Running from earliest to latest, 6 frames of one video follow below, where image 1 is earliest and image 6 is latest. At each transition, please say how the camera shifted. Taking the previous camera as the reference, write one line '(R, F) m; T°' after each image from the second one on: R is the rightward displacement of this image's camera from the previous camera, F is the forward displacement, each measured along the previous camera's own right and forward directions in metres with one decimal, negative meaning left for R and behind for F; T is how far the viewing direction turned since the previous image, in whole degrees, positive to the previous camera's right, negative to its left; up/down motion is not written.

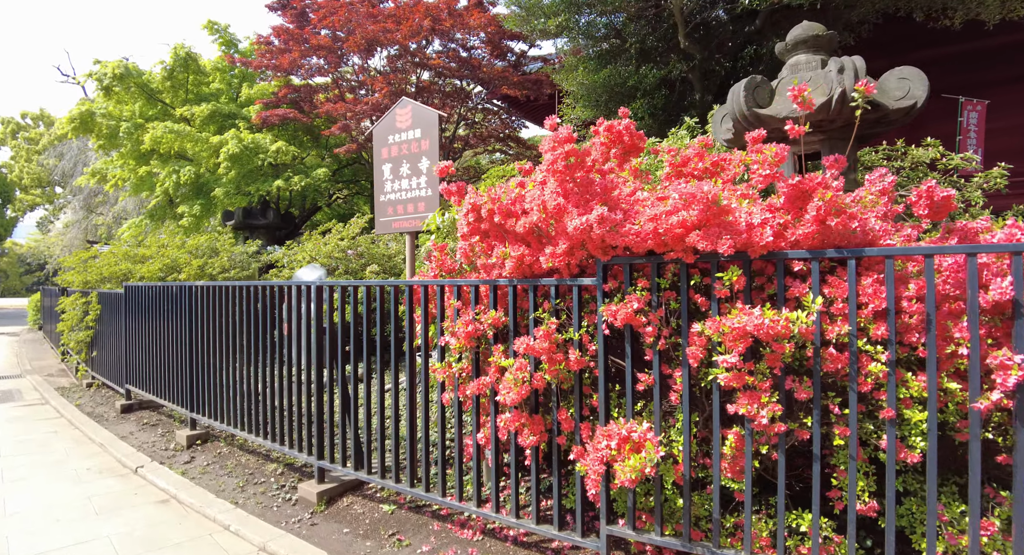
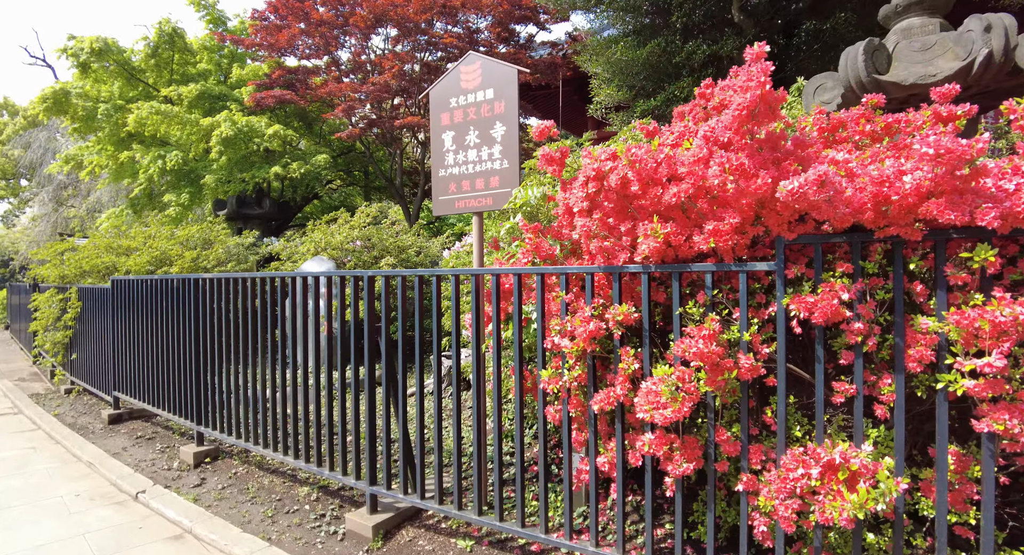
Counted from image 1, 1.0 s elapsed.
(-0.6, +0.6) m; +2°
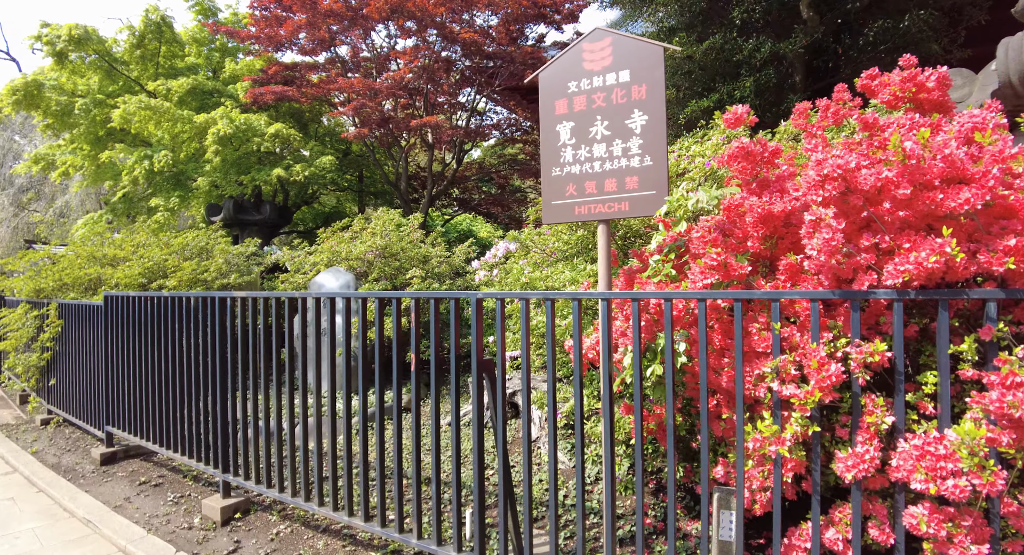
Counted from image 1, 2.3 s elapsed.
(-0.7, +0.6) m; +3°
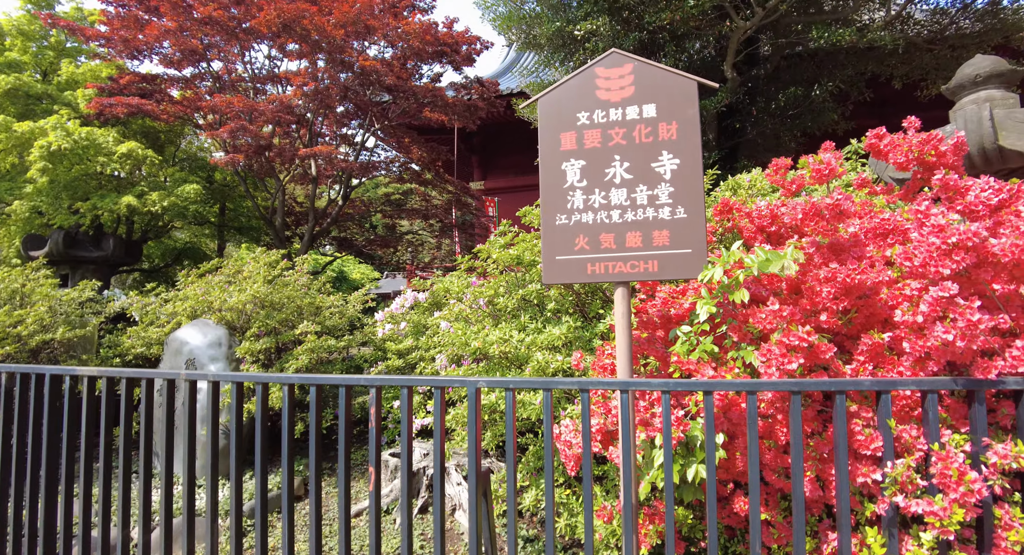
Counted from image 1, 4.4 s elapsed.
(-0.5, +0.6) m; +13°
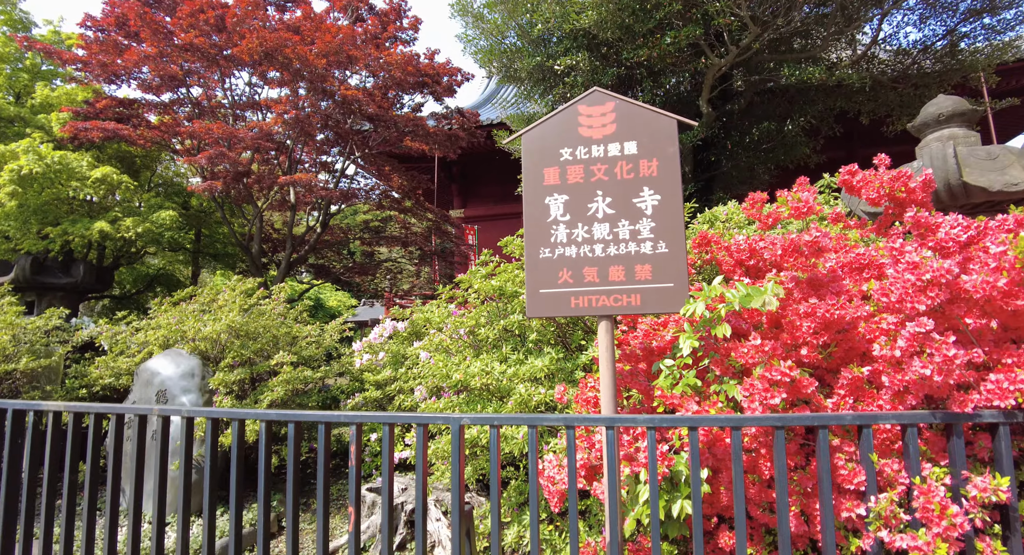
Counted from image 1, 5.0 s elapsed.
(0.0, 0.0) m; +2°
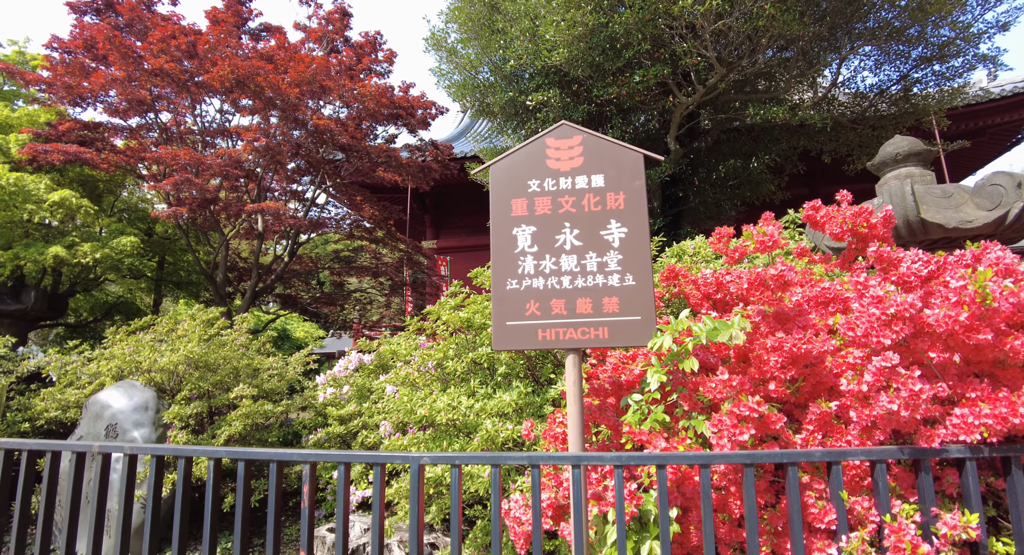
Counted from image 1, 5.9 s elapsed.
(0.0, 0.0) m; +2°
